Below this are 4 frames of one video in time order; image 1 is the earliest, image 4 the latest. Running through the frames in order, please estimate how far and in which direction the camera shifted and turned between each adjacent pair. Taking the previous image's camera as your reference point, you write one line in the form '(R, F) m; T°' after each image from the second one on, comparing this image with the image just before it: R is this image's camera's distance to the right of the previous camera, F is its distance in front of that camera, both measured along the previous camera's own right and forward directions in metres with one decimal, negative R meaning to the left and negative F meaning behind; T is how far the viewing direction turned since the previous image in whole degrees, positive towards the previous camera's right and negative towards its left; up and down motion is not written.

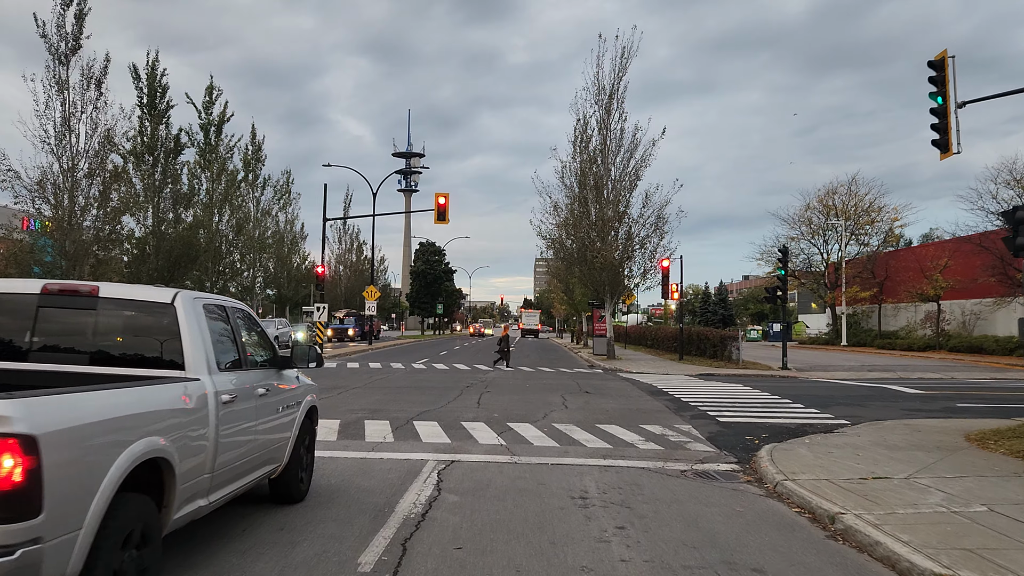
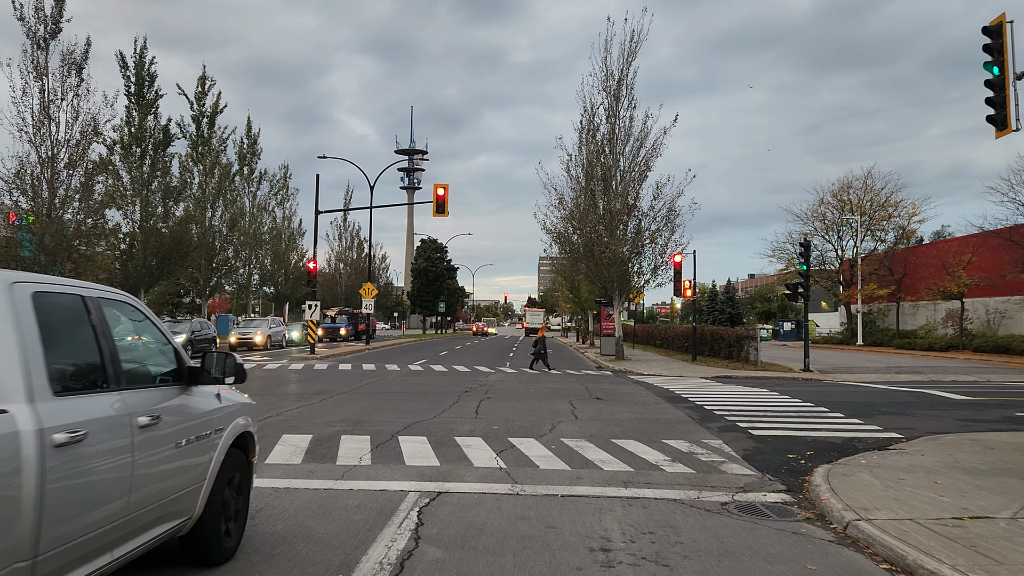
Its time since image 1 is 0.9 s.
(0.0, +1.7) m; 0°
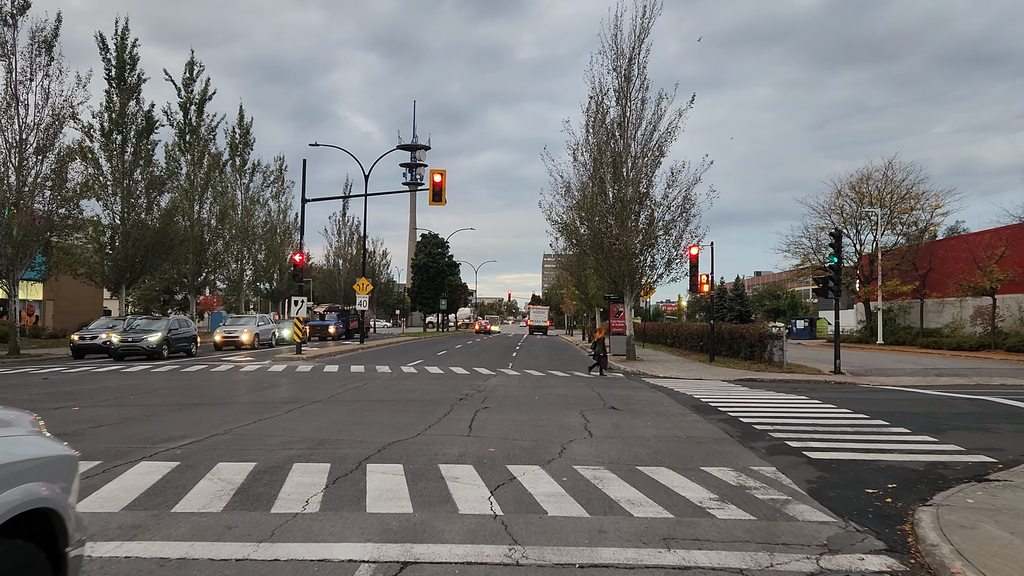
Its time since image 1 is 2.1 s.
(0.0, +2.1) m; 0°
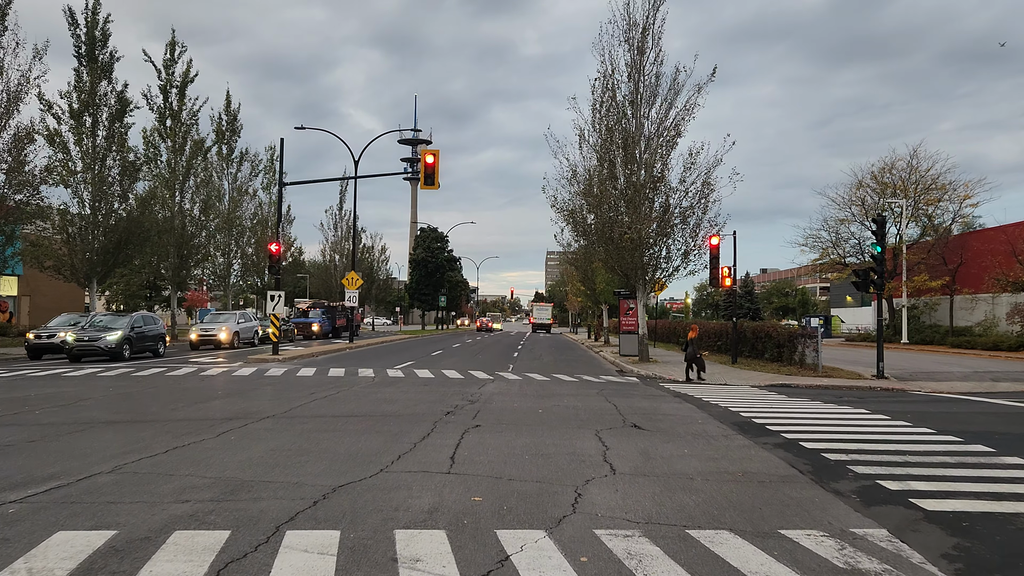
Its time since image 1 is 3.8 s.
(+0.1, +2.6) m; 0°
